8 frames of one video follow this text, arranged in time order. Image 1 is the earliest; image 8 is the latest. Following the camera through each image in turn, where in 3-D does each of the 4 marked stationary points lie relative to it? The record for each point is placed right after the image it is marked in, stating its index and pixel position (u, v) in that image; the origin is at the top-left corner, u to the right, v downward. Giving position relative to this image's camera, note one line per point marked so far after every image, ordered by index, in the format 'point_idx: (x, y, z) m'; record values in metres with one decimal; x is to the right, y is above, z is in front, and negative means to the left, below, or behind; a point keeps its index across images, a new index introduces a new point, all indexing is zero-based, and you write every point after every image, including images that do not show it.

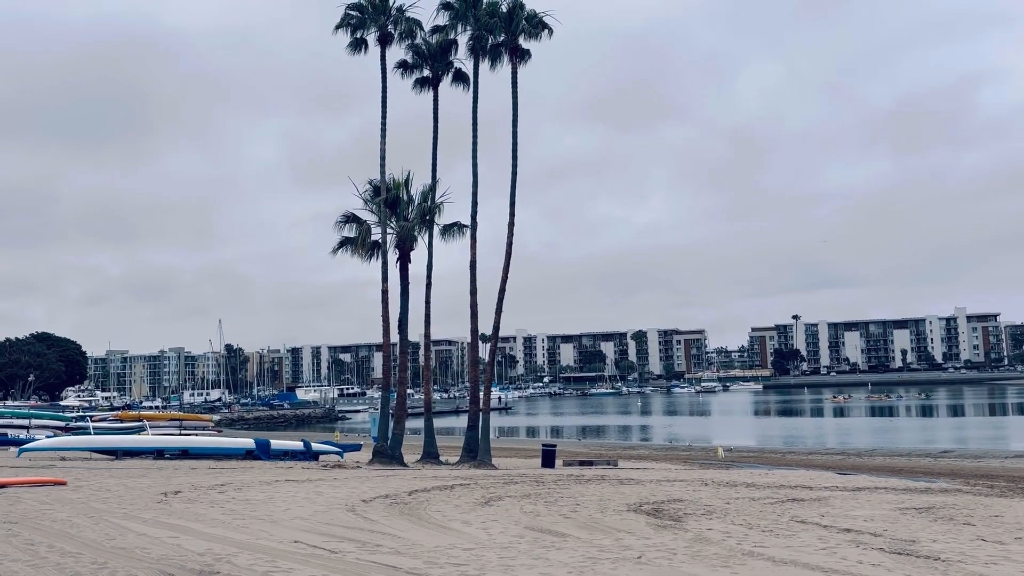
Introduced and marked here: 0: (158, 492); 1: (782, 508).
0: (-6.0, -3.4, +15.0) m
1: (+4.7, -3.8, +15.4) m
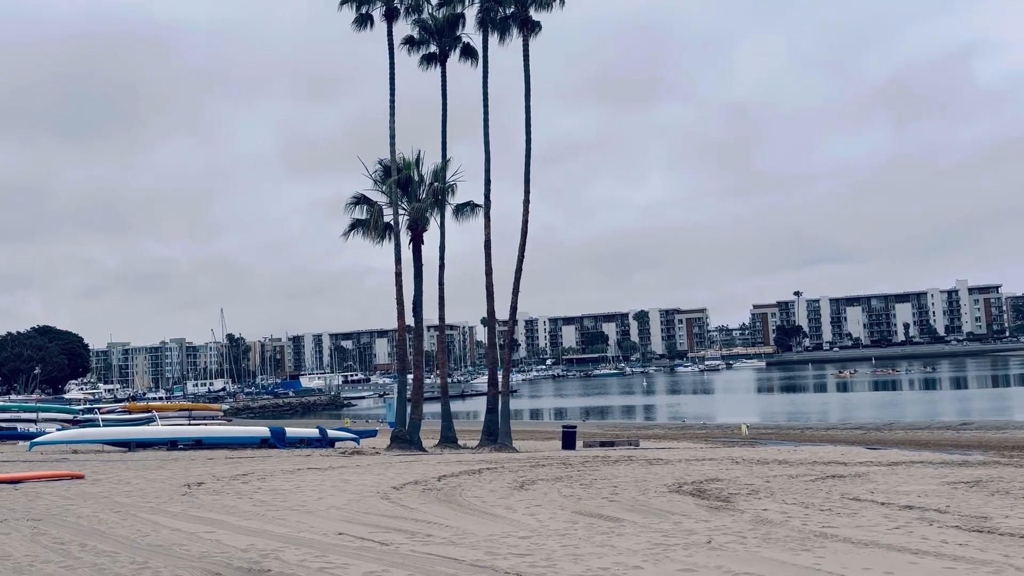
0: (-5.4, -3.2, +14.5) m
1: (+5.3, -3.3, +14.9) m
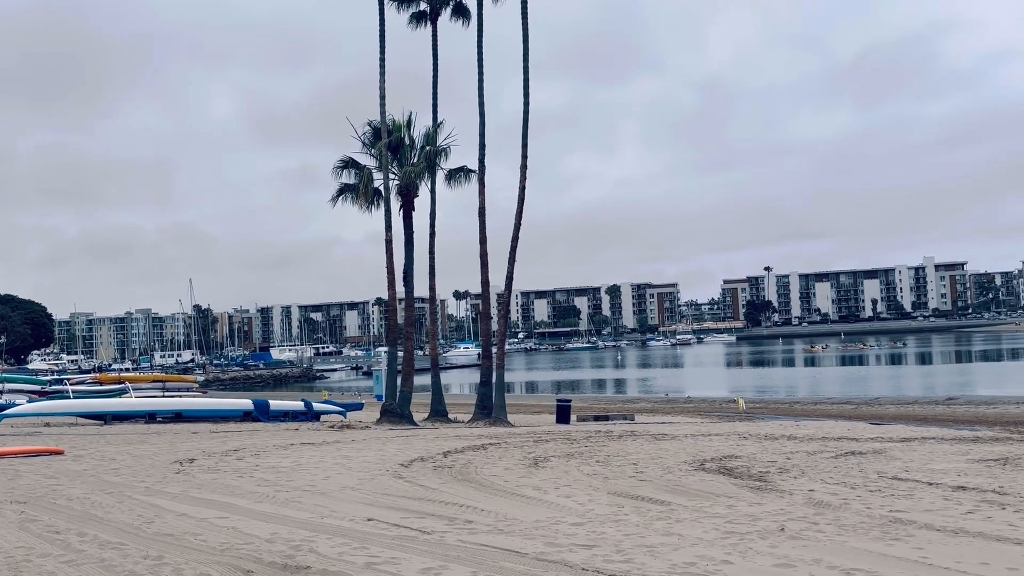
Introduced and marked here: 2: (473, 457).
0: (-5.2, -2.6, +13.5) m
1: (+5.5, -2.8, +14.3) m
2: (-0.7, -2.8, +14.9) m
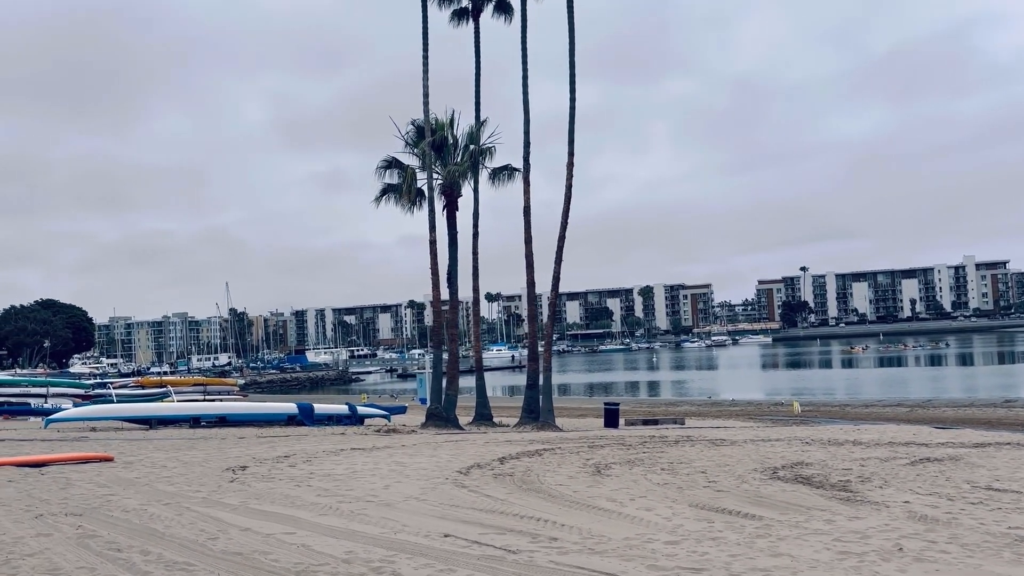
0: (-4.2, -2.6, +13.1) m
1: (+6.4, -2.8, +13.5) m
2: (+0.3, -2.8, +14.3) m
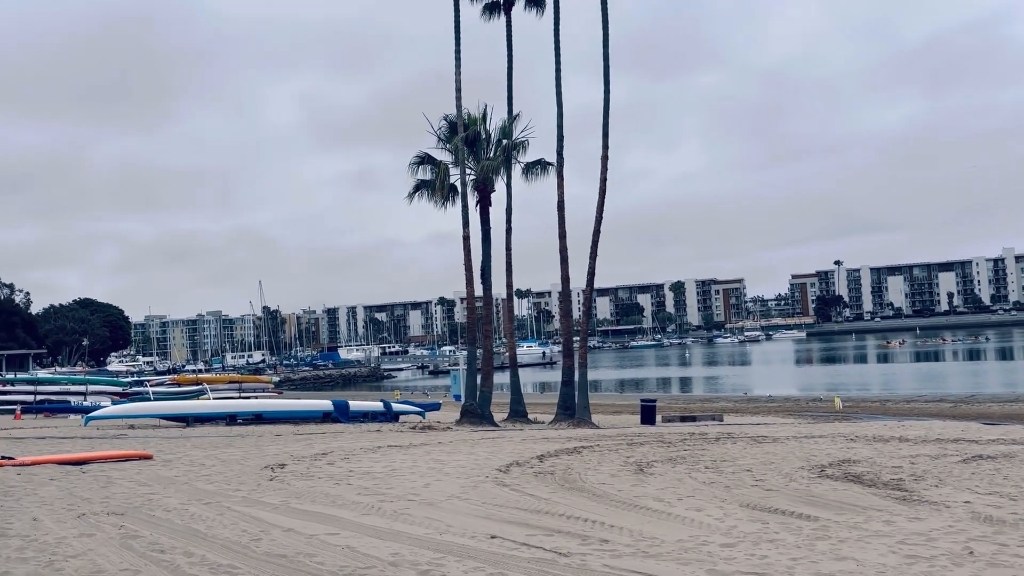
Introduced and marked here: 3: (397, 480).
0: (-3.7, -2.6, +13.0) m
1: (+7.0, -2.6, +13.1) m
2: (+0.9, -2.8, +14.0) m
3: (-1.5, -2.5, +11.4) m
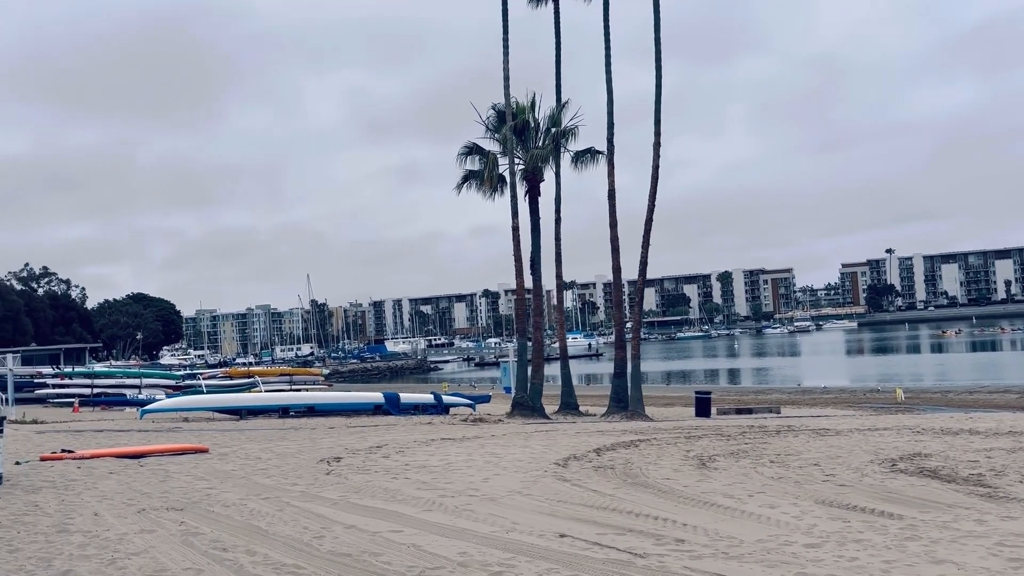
0: (-2.8, -2.4, +12.9) m
1: (+7.8, -2.4, +12.4) m
2: (+1.8, -2.6, +13.7) m
3: (-0.7, -2.3, +11.1) m
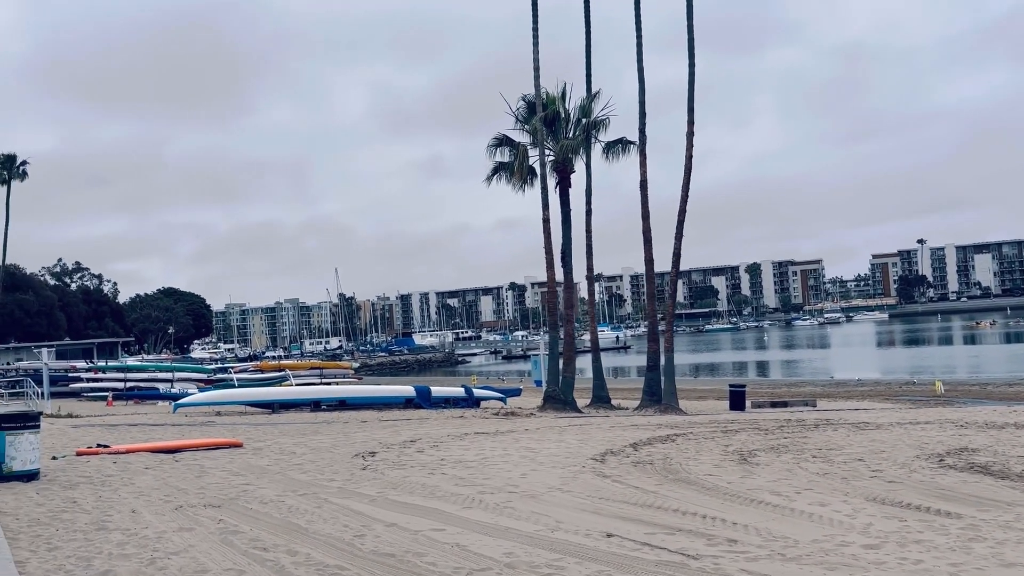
0: (-2.3, -2.4, +12.8) m
1: (+8.3, -2.3, +12.0) m
2: (+2.4, -2.5, +13.5) m
3: (-0.2, -2.2, +11.0) m
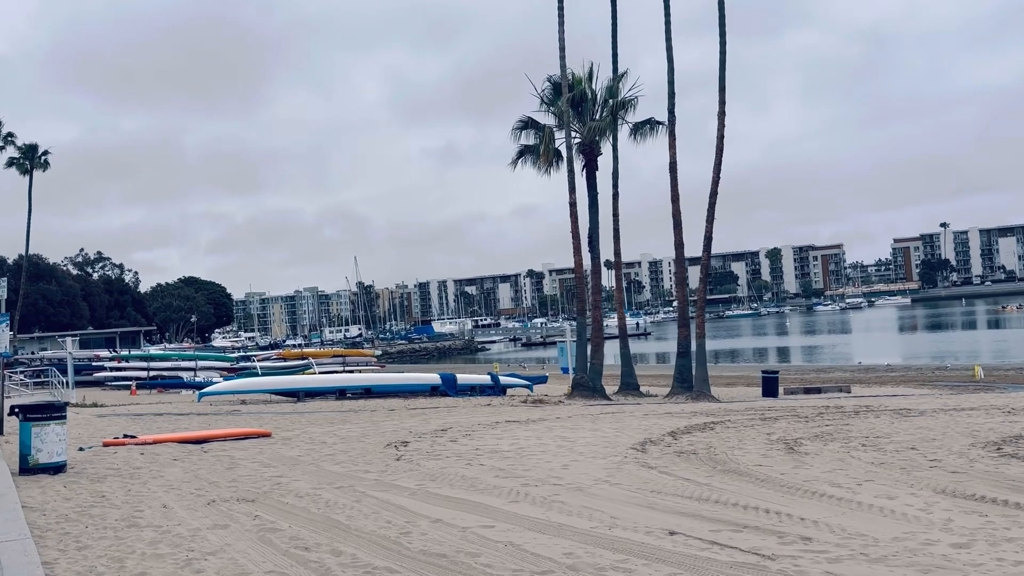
0: (-1.8, -2.1, +12.4) m
1: (+8.8, -2.0, +11.4) m
2: (+2.9, -2.2, +13.0) m
3: (+0.2, -2.0, +10.6) m
